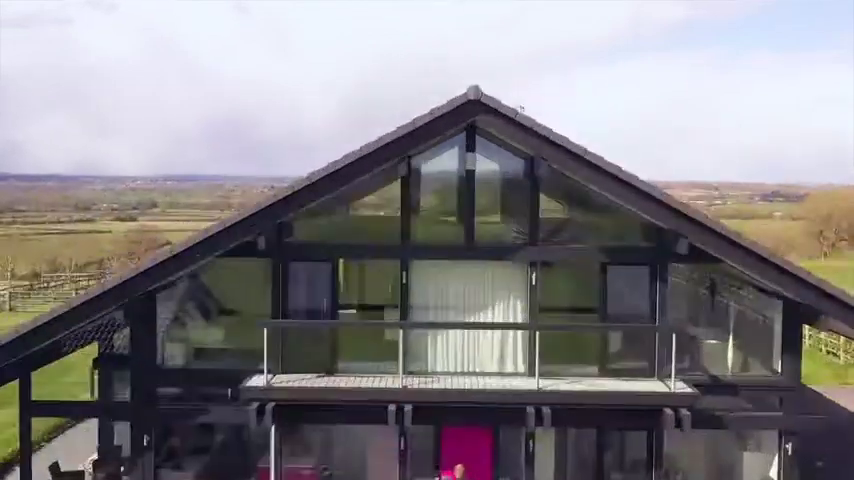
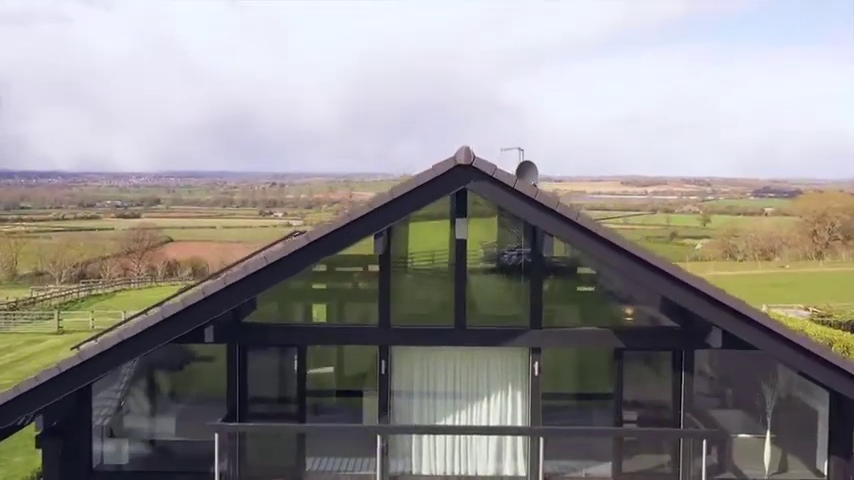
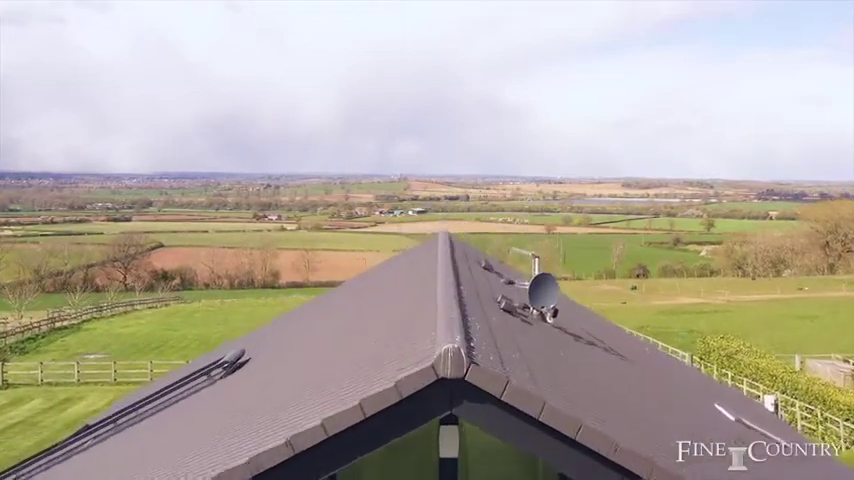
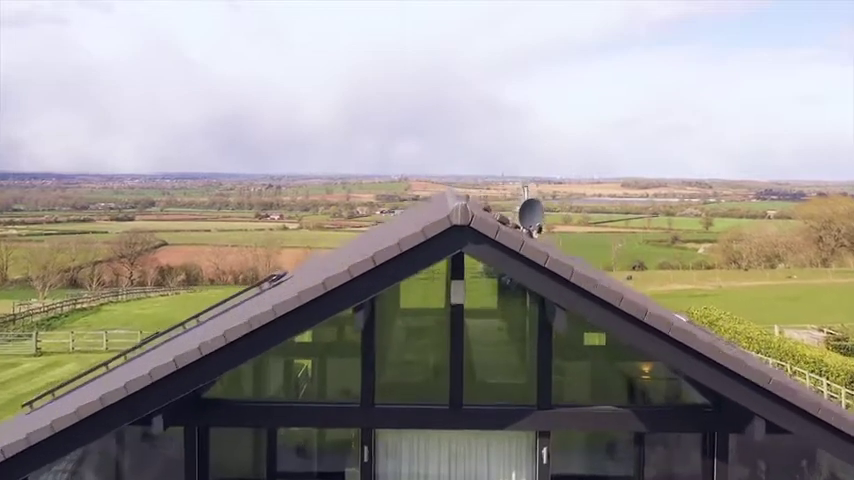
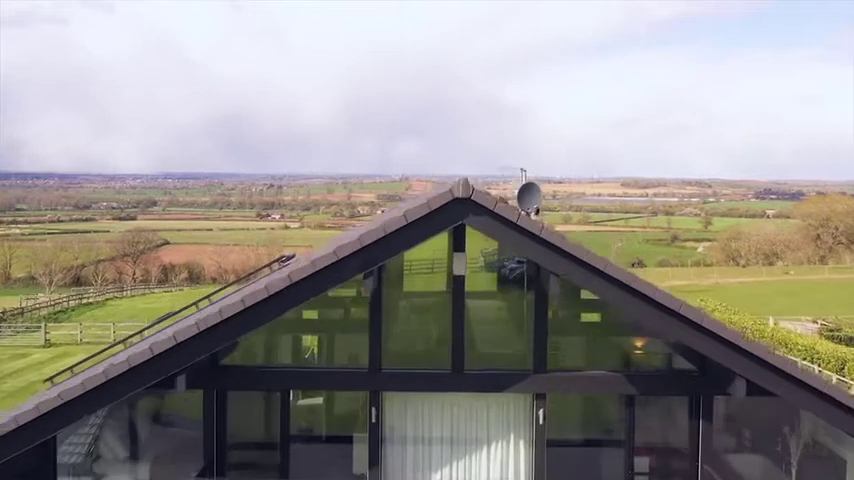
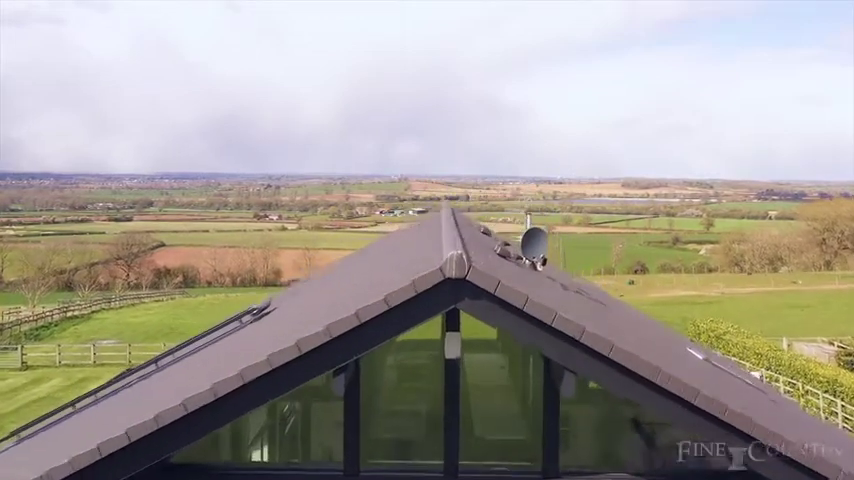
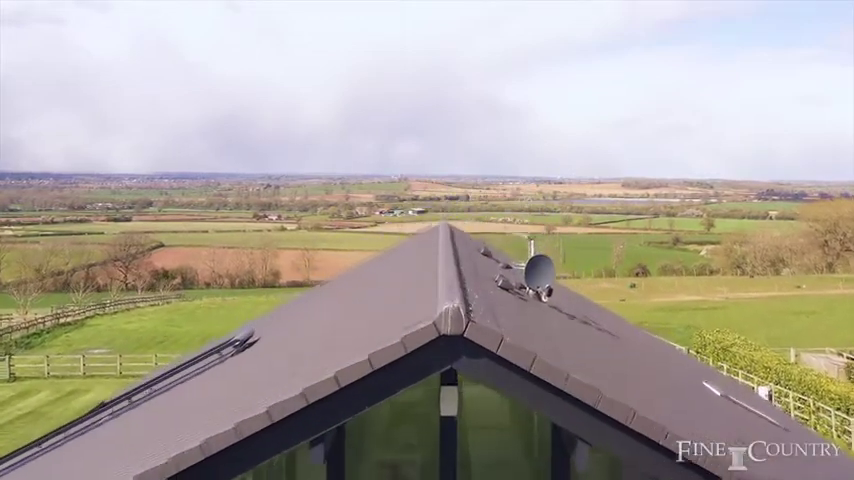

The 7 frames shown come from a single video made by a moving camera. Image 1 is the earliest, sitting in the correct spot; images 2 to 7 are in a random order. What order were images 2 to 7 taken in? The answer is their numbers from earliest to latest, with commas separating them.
2, 5, 4, 6, 7, 3
